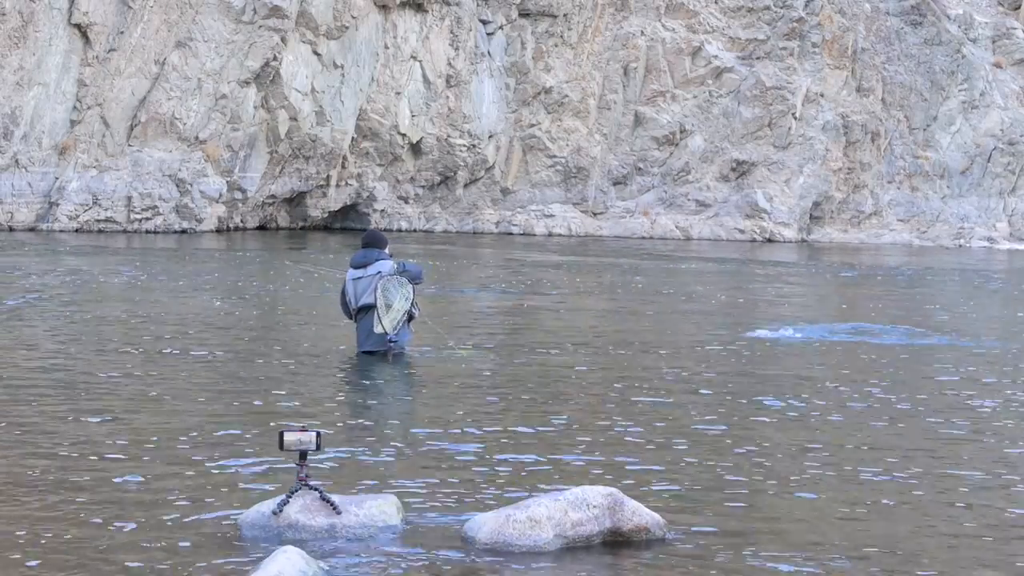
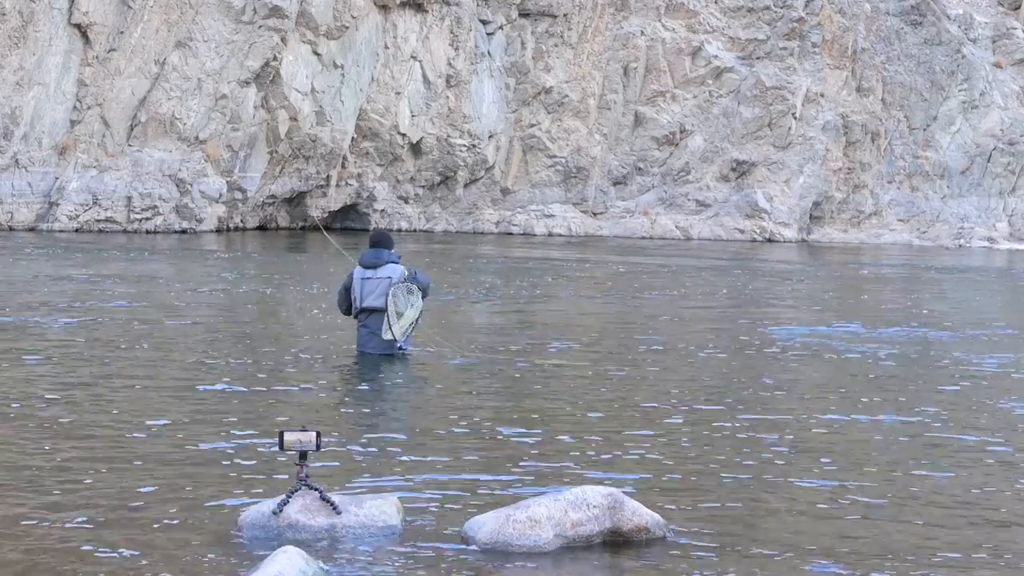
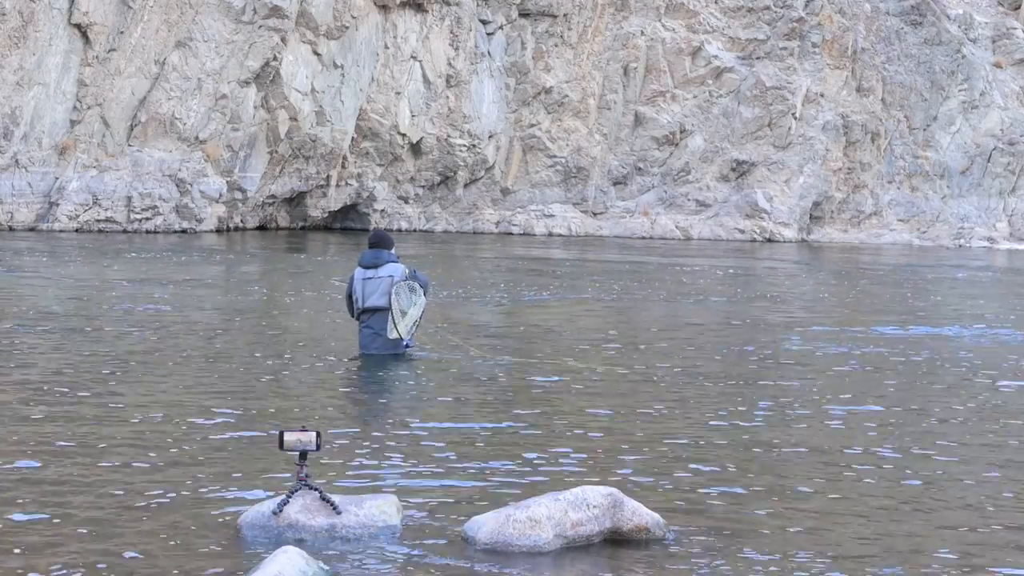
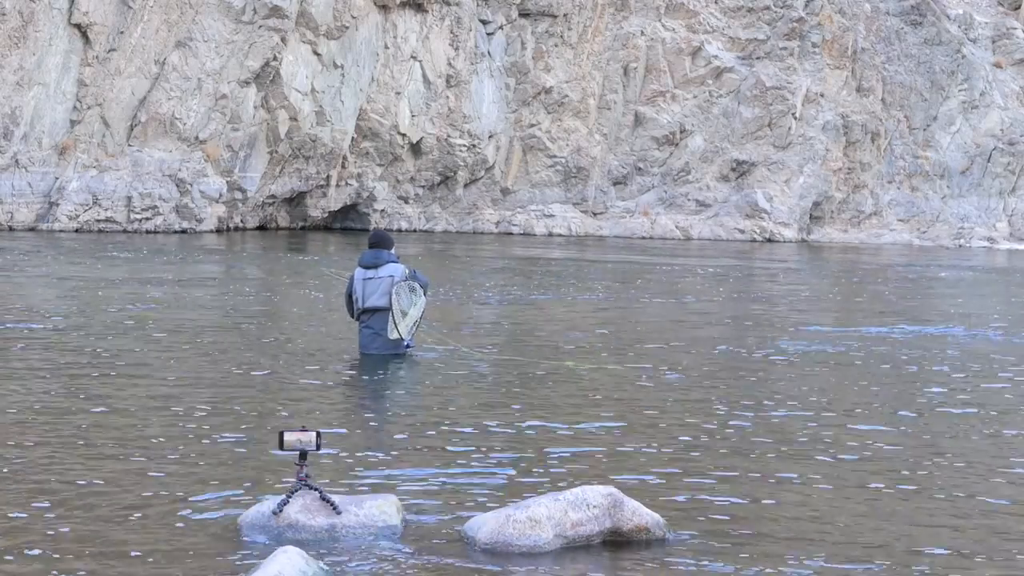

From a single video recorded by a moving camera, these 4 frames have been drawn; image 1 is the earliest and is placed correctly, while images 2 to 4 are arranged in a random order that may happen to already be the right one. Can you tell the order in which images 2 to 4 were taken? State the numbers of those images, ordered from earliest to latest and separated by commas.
2, 4, 3
